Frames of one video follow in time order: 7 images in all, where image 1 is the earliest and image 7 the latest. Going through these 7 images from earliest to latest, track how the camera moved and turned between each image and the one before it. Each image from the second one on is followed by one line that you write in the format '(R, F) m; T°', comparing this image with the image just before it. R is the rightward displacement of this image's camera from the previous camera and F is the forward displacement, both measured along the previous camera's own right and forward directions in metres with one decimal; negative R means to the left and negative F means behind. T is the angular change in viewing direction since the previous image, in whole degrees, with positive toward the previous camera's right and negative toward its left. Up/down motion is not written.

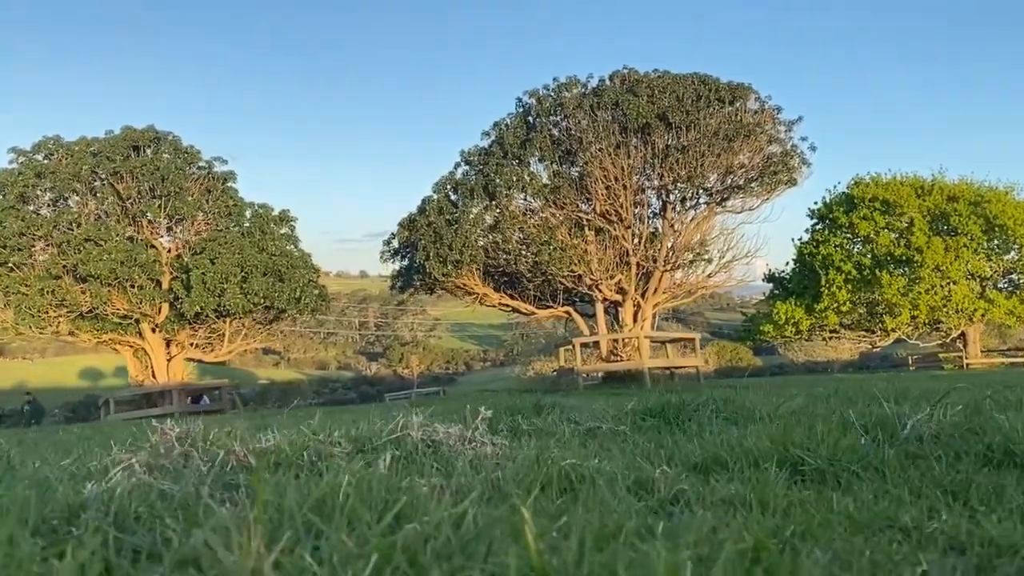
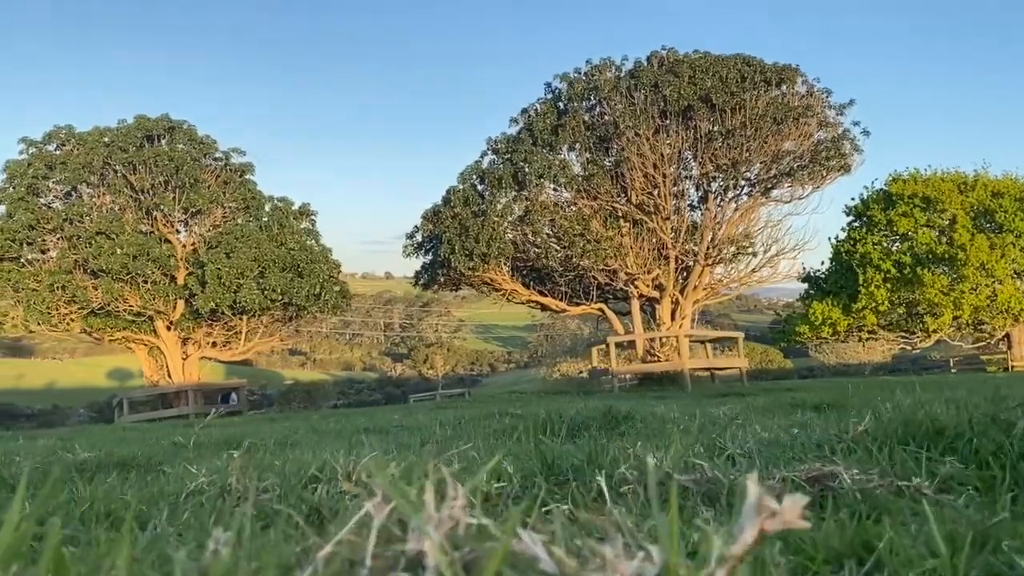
(-0.1, +1.1) m; -2°
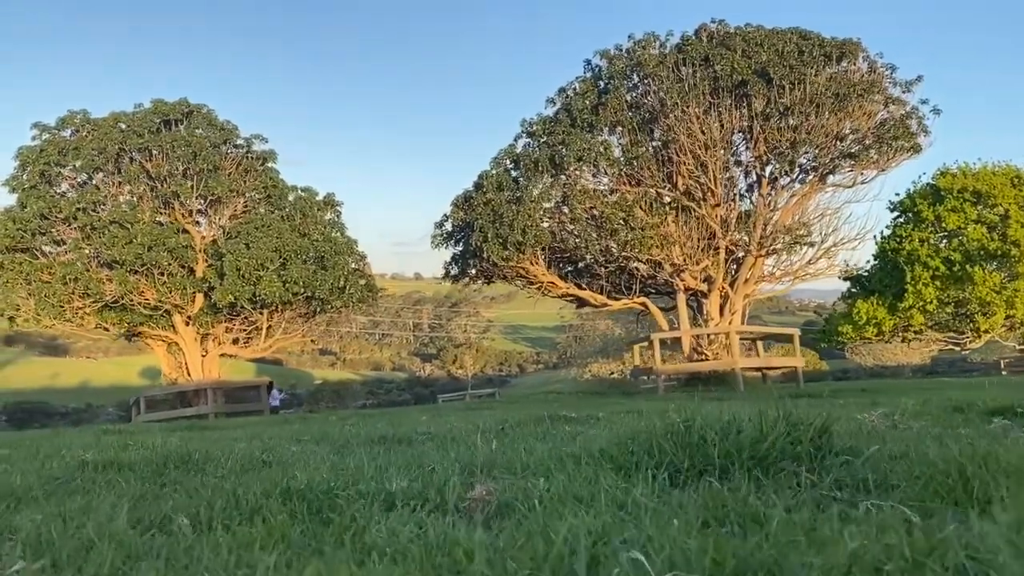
(-0.2, +1.2) m; -2°
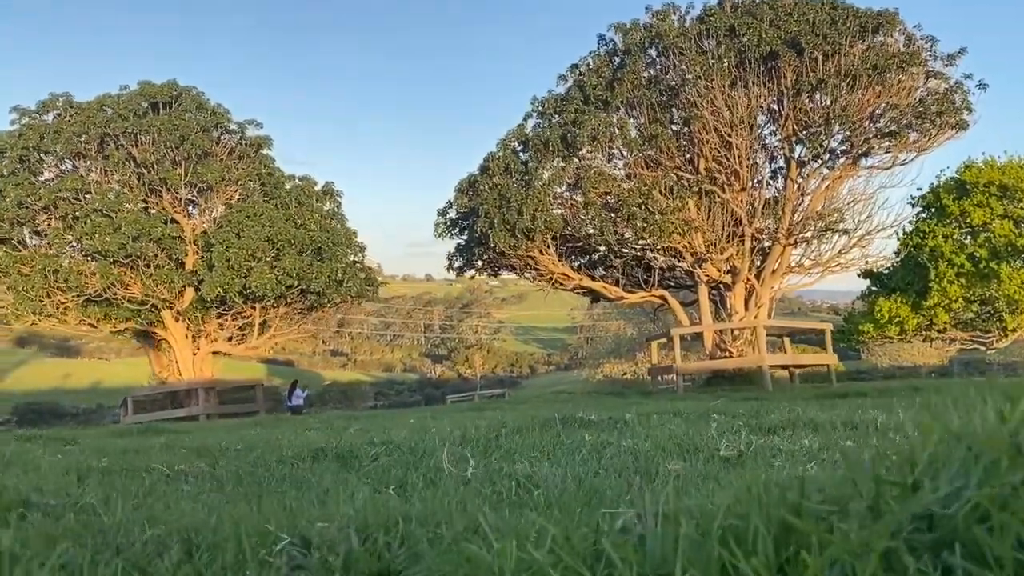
(+0.1, +1.2) m; -1°
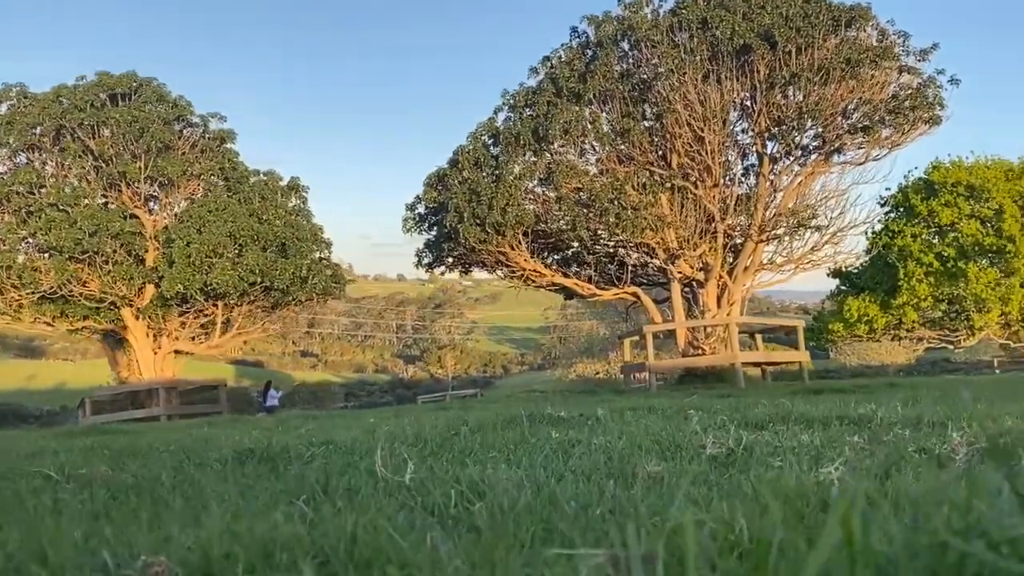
(0.0, +0.3) m; +2°
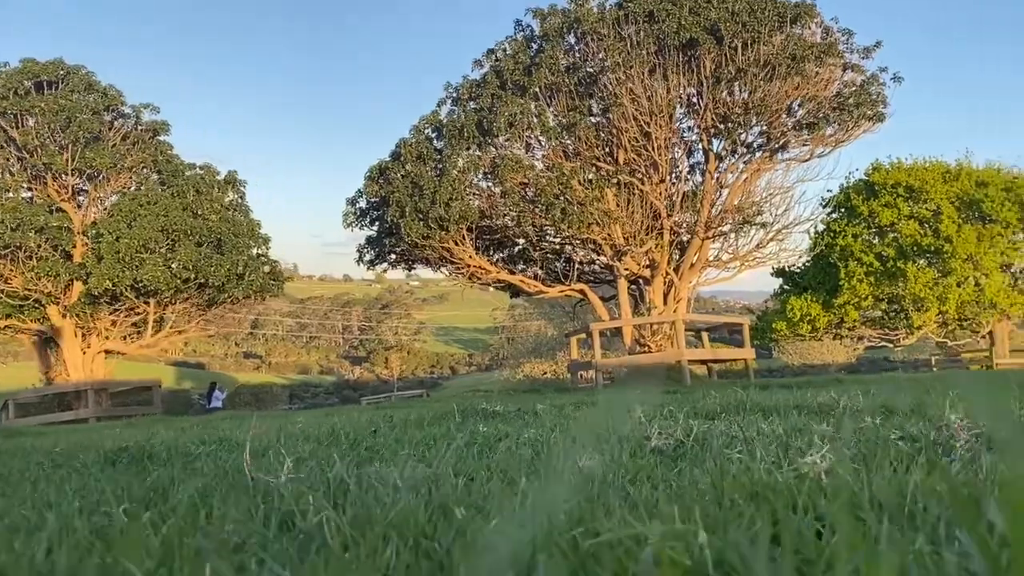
(+0.1, +0.3) m; +3°
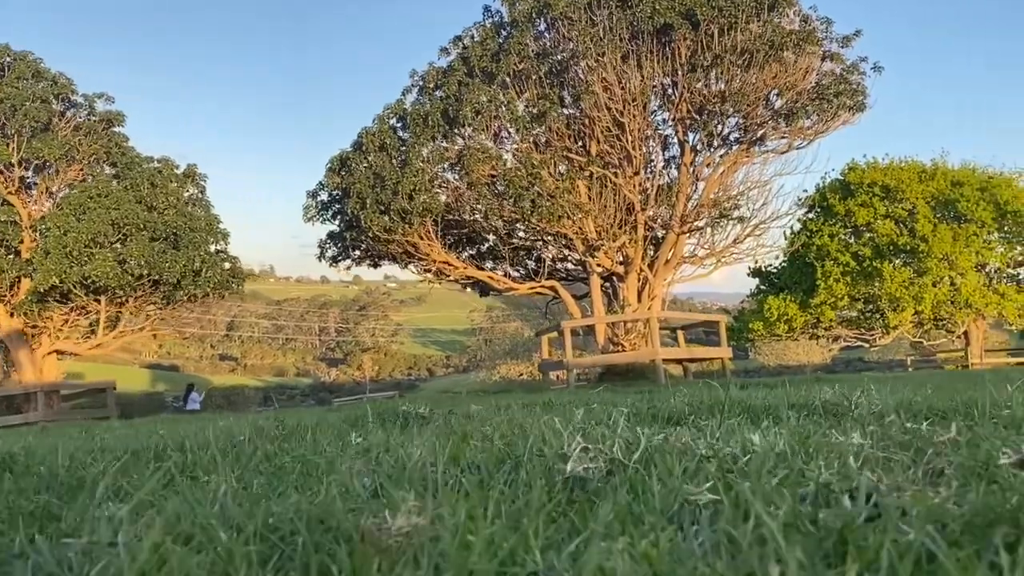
(+0.2, +0.6) m; +1°
